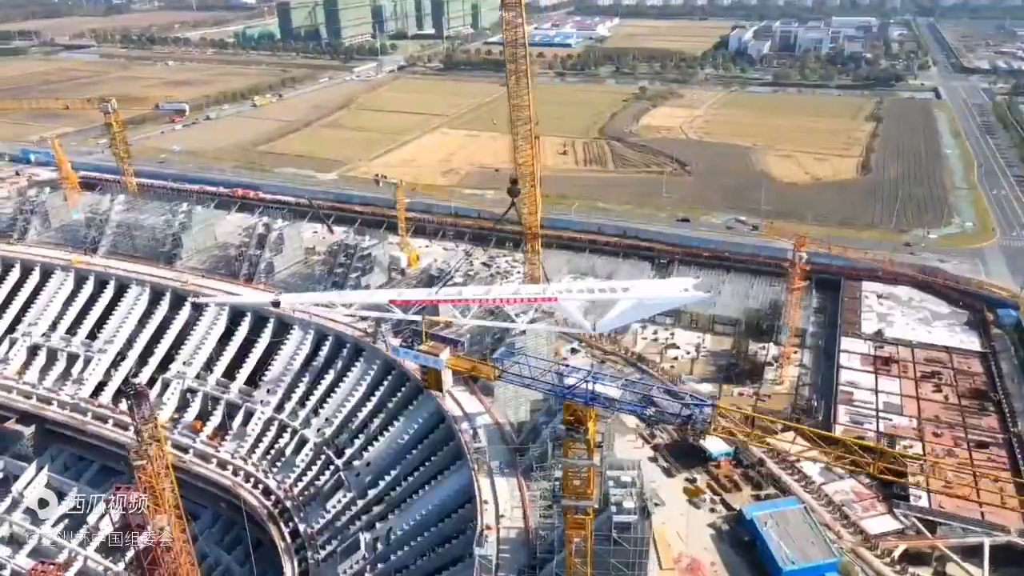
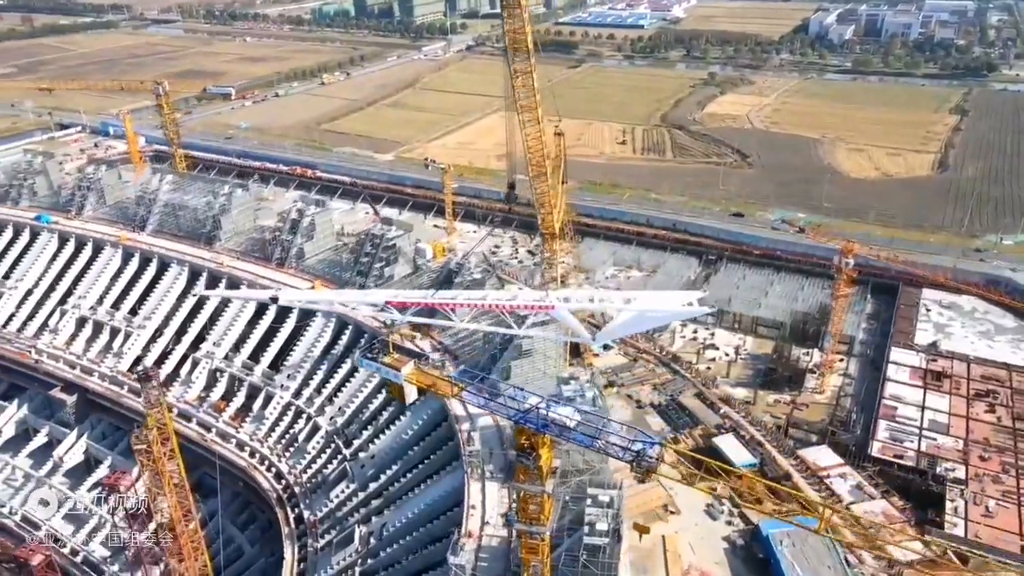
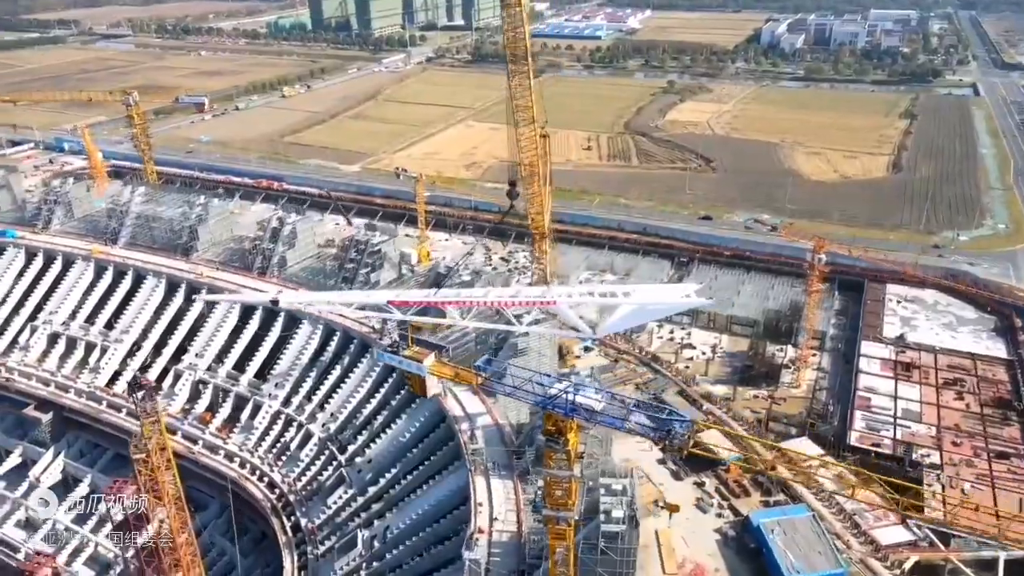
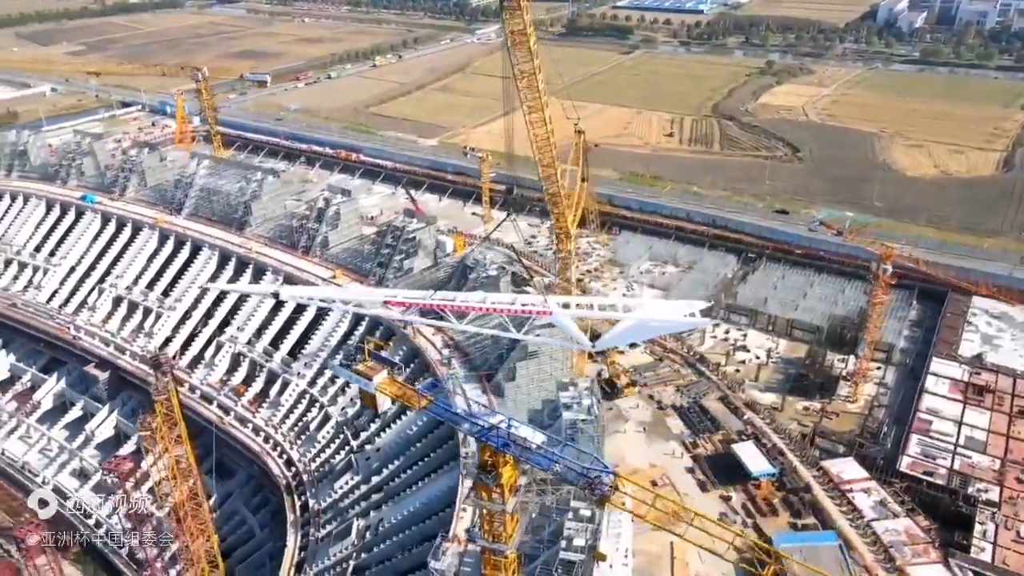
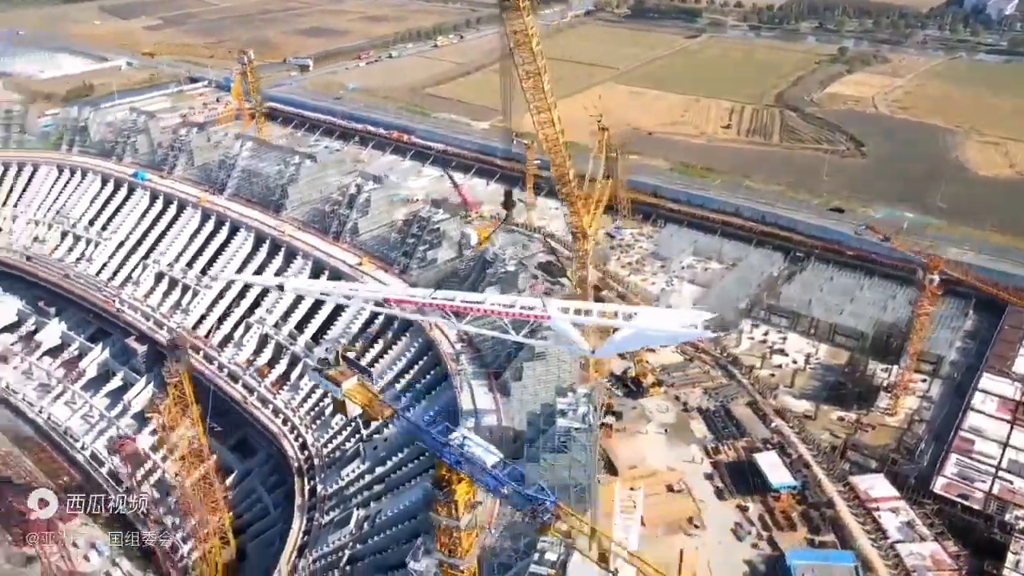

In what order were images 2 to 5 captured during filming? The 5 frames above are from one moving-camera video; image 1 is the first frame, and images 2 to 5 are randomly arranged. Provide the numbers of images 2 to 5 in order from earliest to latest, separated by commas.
3, 2, 4, 5
